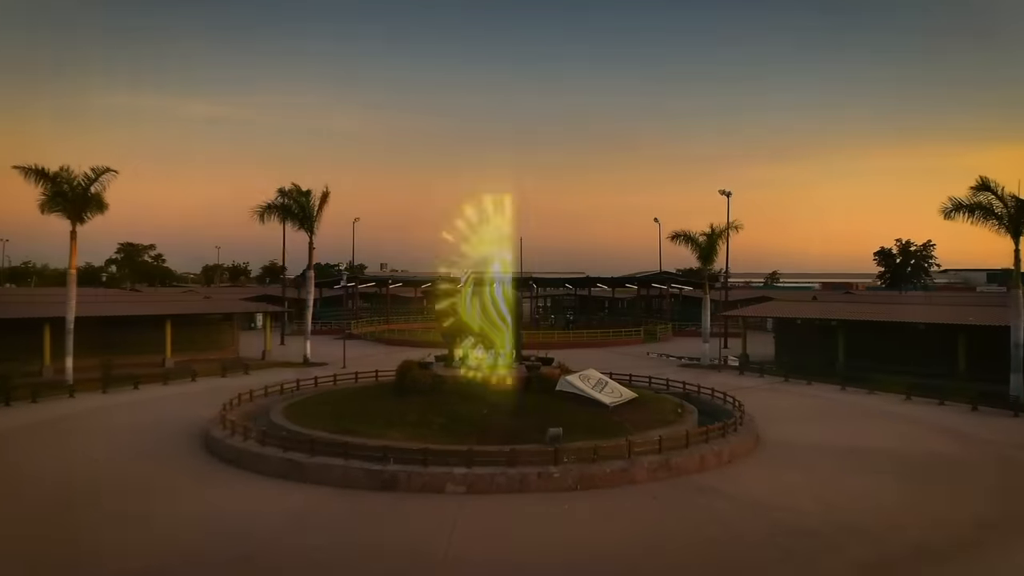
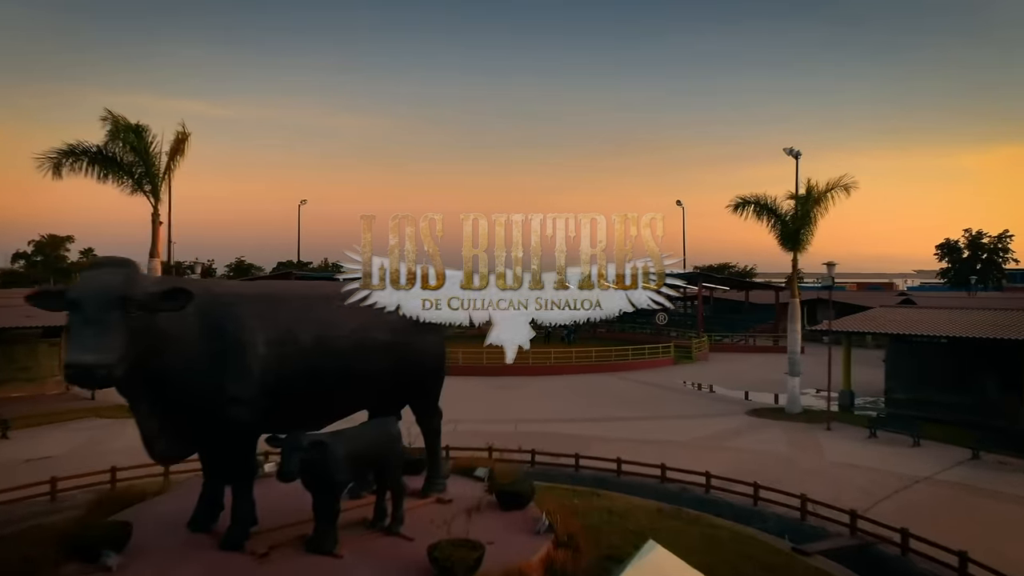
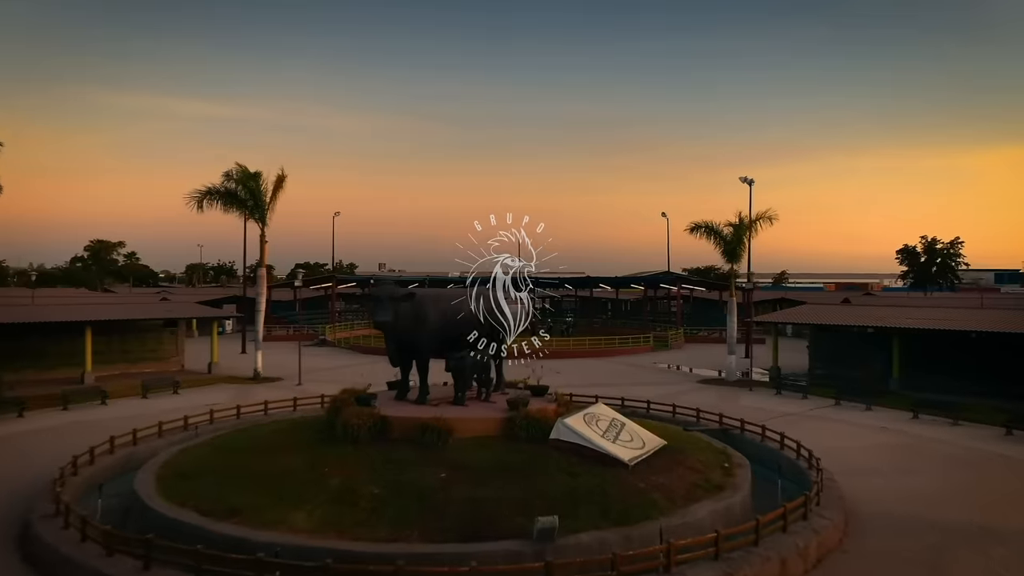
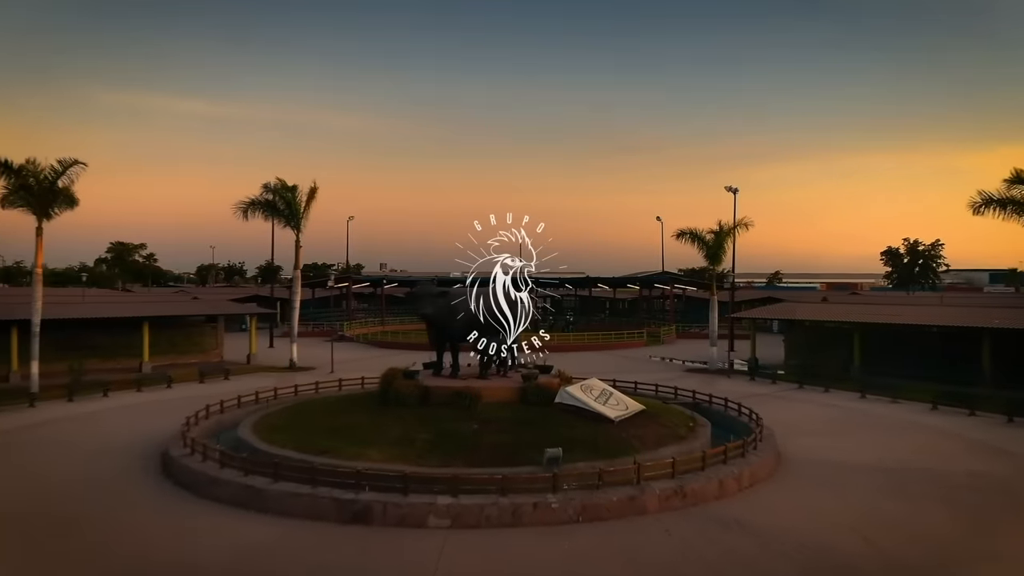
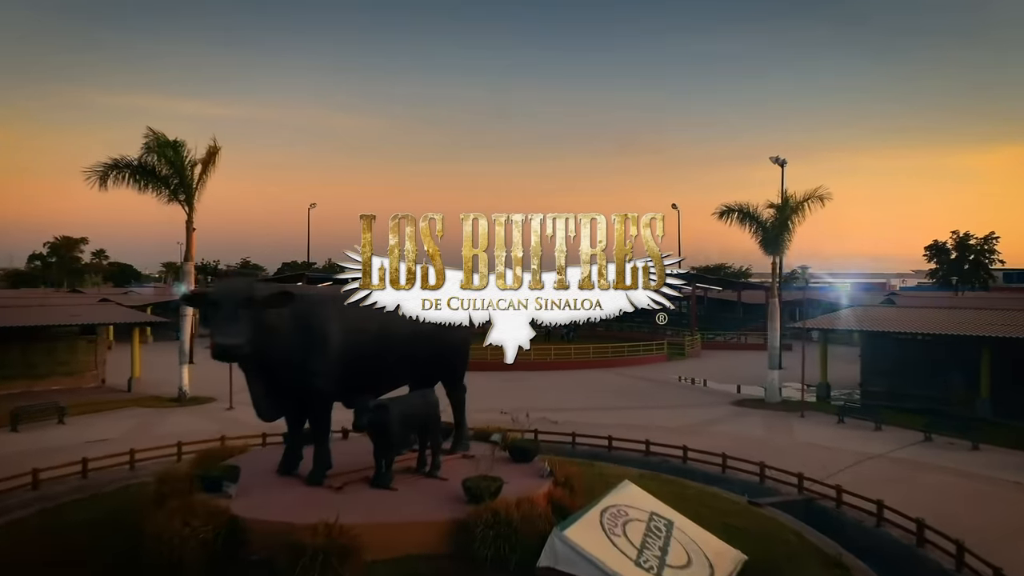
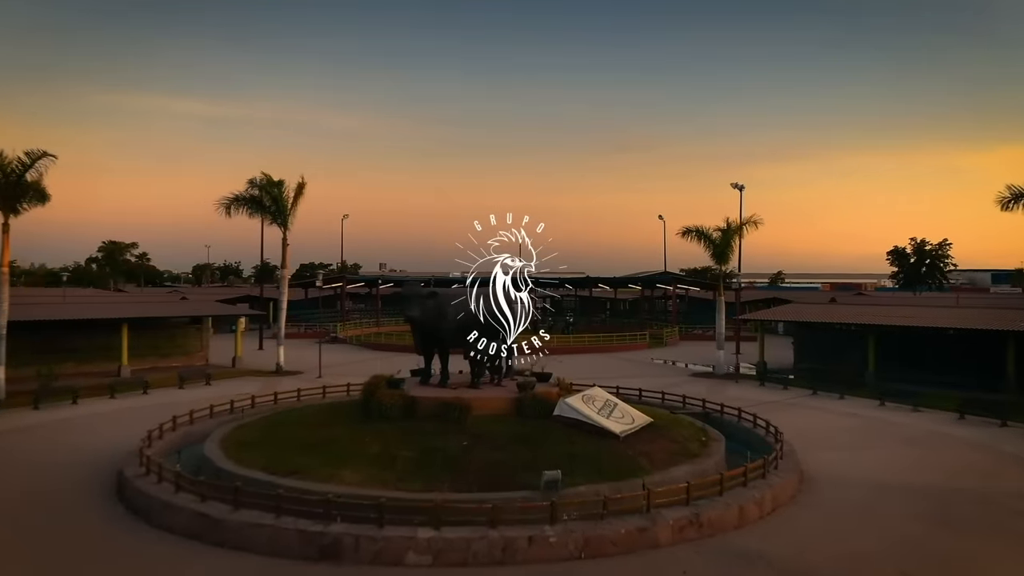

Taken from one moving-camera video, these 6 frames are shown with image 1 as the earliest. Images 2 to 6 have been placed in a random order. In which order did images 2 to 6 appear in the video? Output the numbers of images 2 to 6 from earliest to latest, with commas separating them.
4, 6, 3, 5, 2
